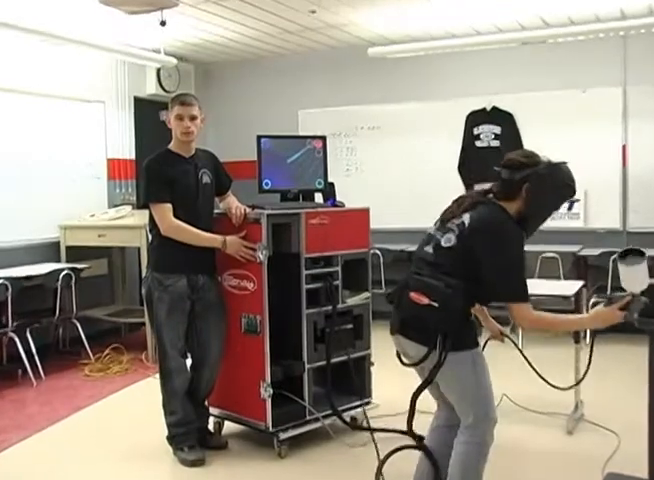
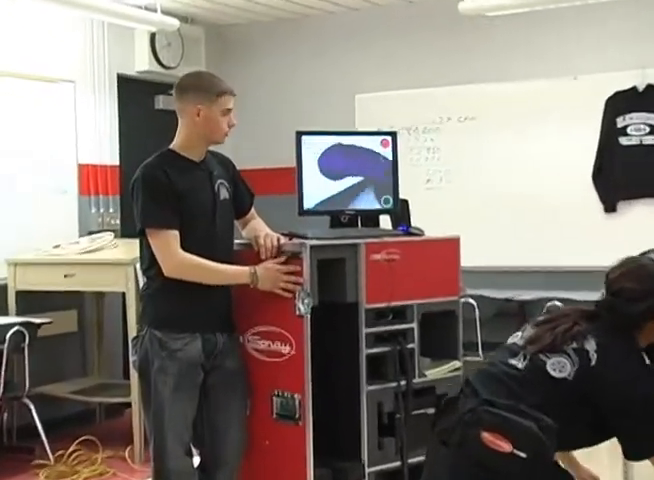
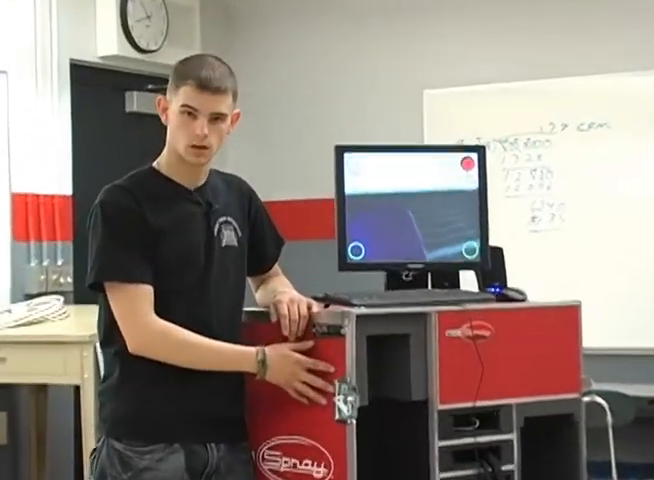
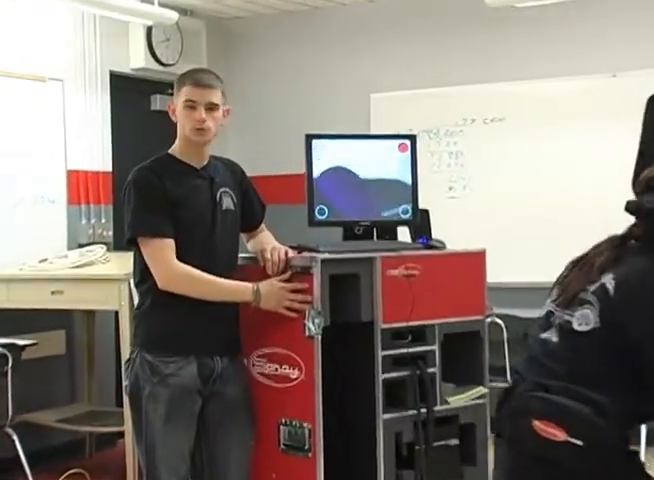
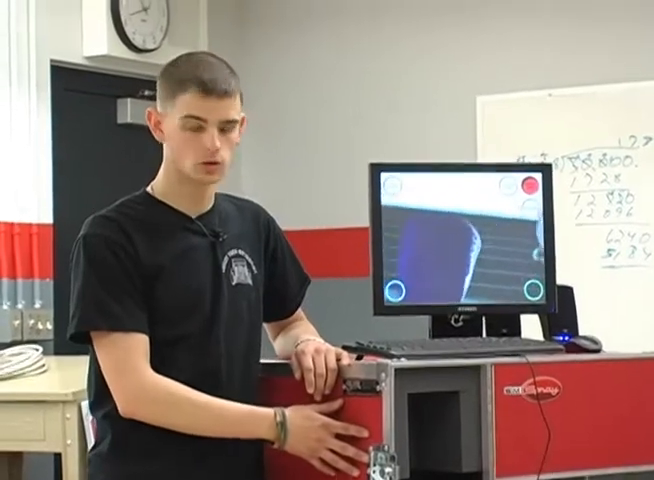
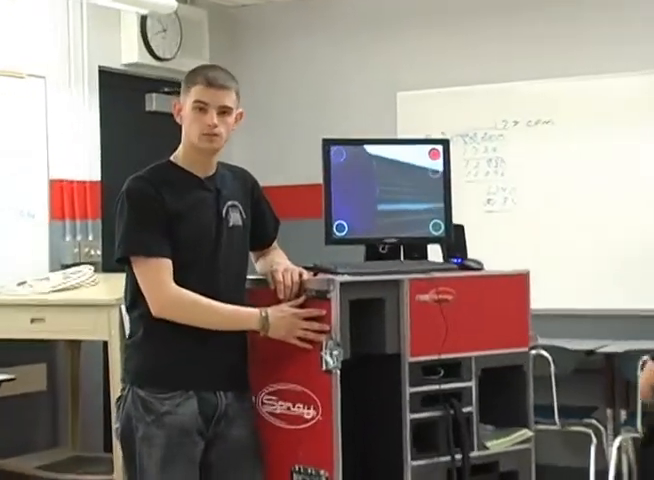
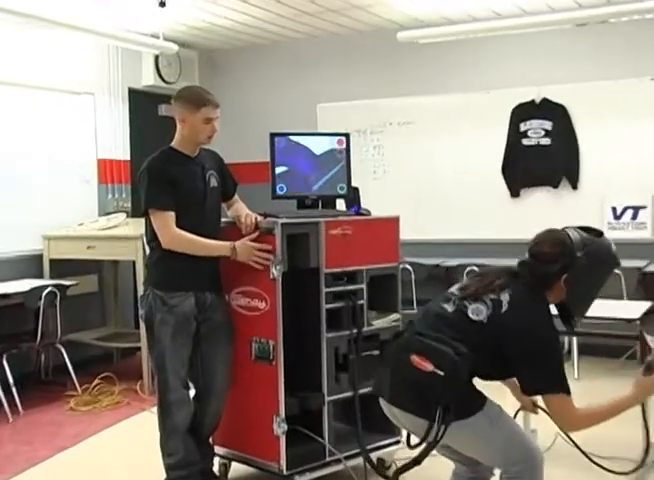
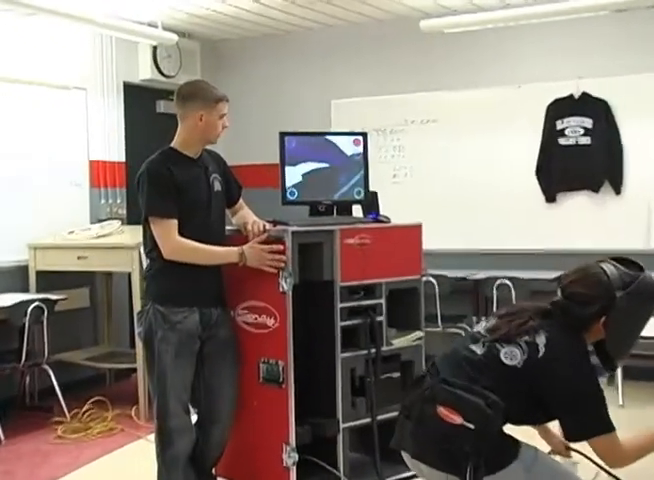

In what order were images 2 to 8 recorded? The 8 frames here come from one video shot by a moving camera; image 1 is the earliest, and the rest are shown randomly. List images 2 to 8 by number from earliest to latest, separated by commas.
7, 8, 2, 4, 6, 3, 5
